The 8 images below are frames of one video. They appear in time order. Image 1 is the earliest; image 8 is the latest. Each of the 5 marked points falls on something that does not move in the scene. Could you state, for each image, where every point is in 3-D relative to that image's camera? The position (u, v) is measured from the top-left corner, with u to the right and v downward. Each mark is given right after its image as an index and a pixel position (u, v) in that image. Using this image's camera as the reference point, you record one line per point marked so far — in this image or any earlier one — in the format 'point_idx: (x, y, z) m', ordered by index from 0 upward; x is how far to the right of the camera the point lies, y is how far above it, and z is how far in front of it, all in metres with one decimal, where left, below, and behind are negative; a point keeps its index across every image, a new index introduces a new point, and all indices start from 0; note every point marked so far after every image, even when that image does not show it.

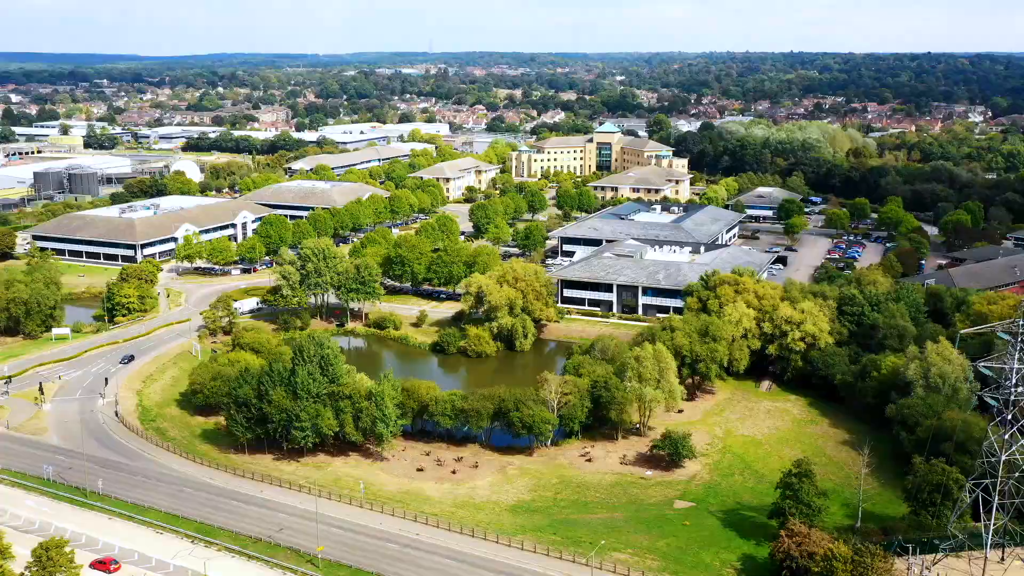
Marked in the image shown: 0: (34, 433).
0: (-7.5, -2.3, +15.9) m
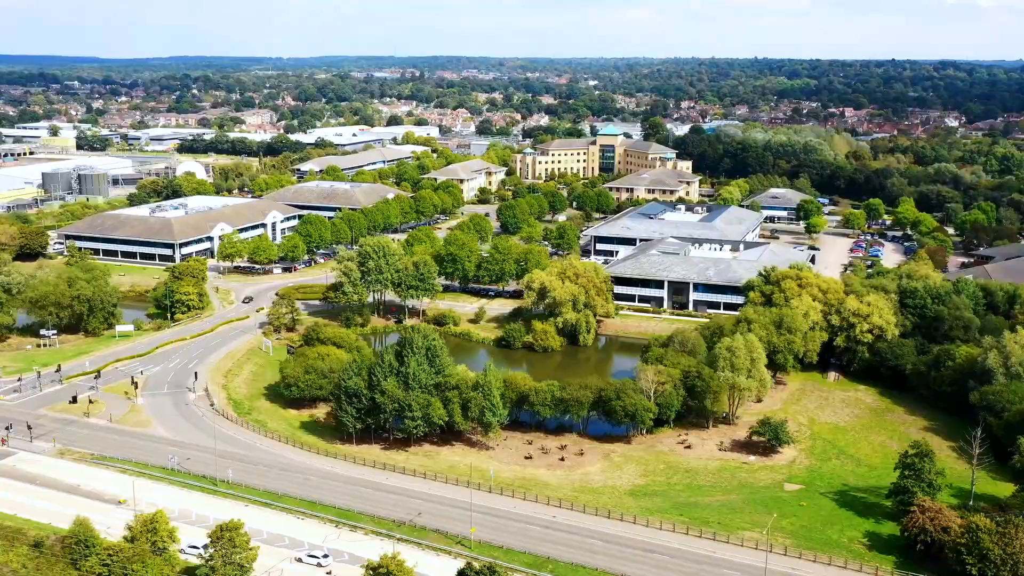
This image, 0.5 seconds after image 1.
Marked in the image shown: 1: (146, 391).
0: (-5.9, -2.2, +16.1) m
1: (-6.4, -1.8, +17.7) m
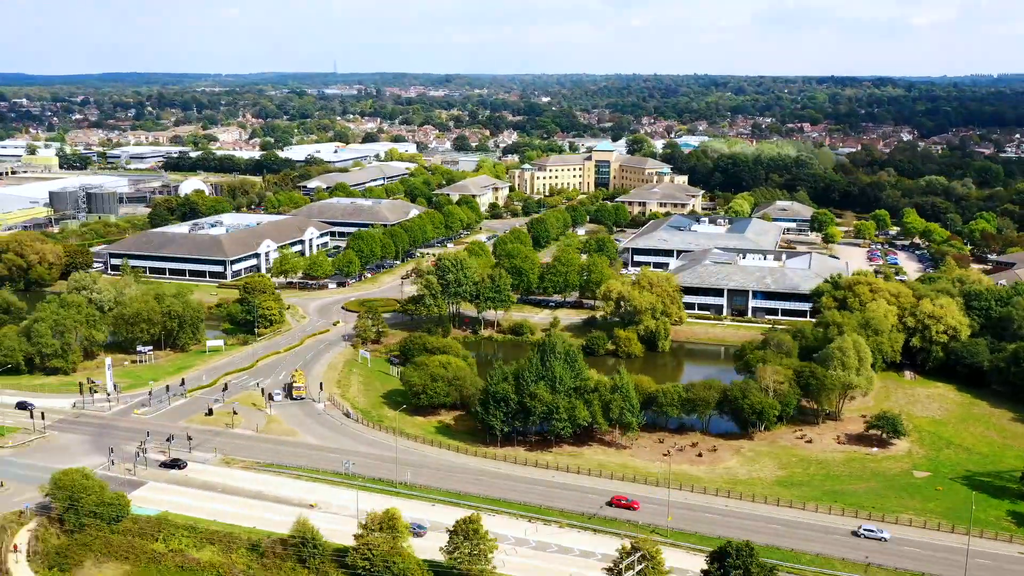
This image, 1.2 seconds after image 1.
0: (-3.7, -2.4, +16.6) m
1: (-4.3, -2.1, +18.2) m
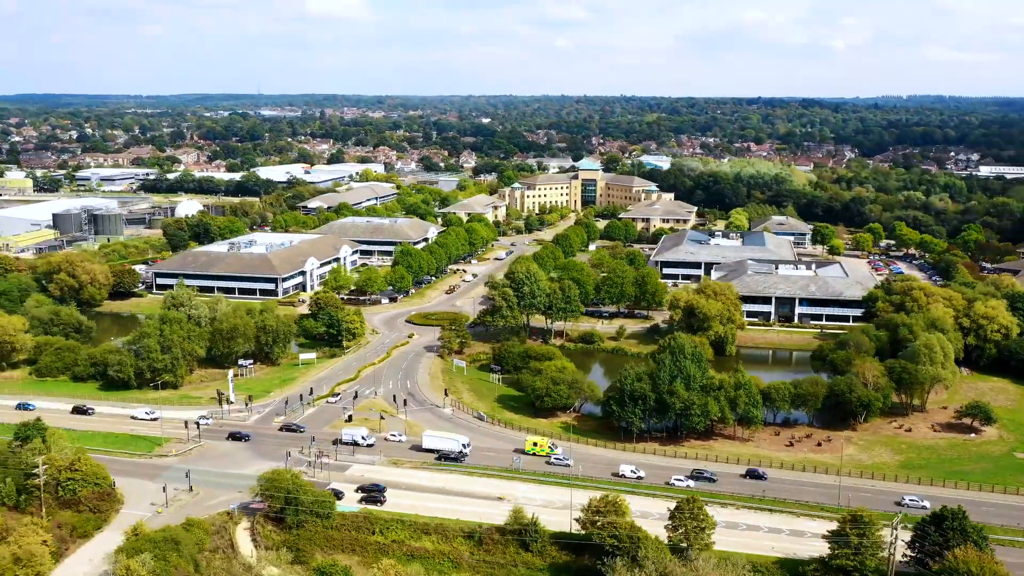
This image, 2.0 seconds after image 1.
0: (-1.3, -2.6, +17.5) m
1: (-2.1, -2.3, +19.1) m
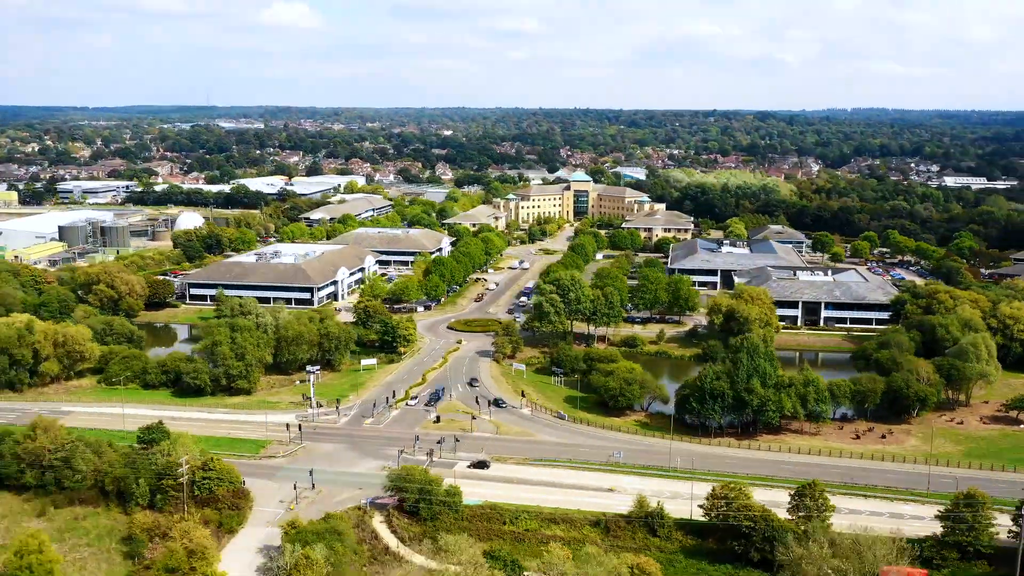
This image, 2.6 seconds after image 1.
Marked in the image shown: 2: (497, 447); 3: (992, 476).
0: (+0.2, -2.7, +18.3) m
1: (-0.6, -2.4, +19.8) m
2: (-0.3, -2.8, +17.6) m
3: (+7.8, -3.1, +16.6) m
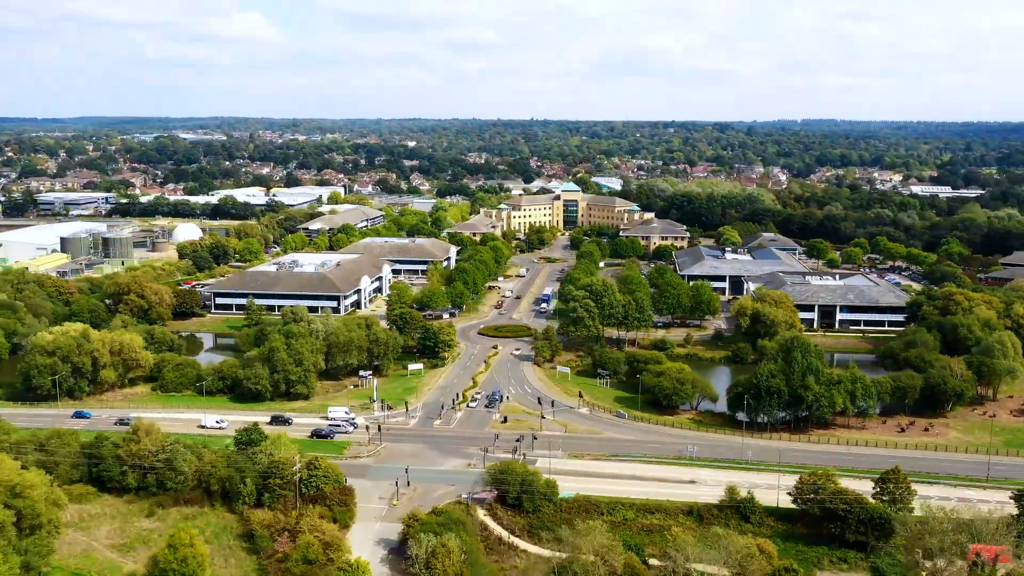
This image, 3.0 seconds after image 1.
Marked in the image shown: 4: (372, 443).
0: (+1.5, -2.7, +19.1) m
1: (+0.6, -2.5, +20.6) m
2: (+1.1, -2.8, +18.3) m
3: (+9.2, -3.1, +17.7) m
4: (-2.5, -2.8, +18.4) m
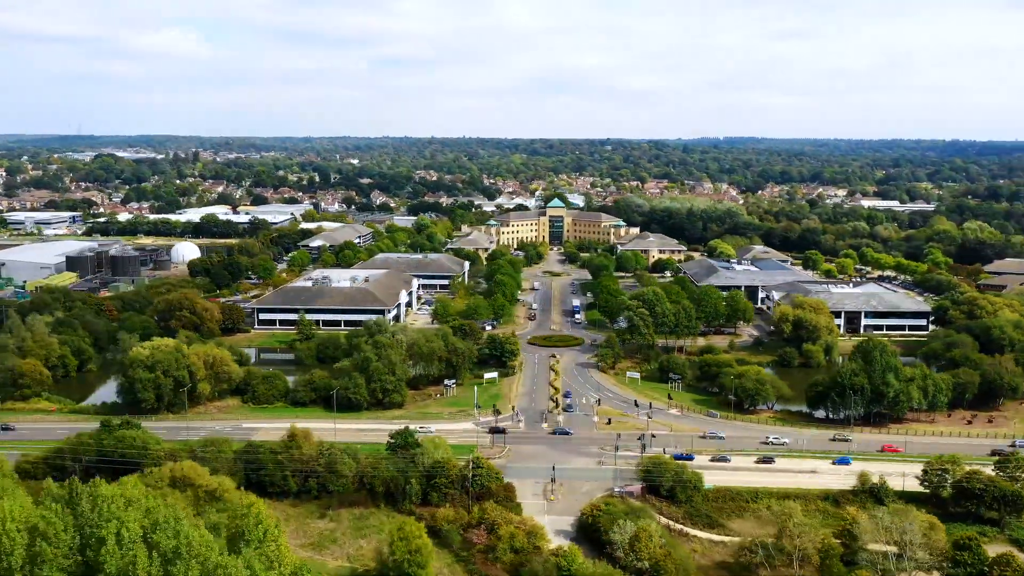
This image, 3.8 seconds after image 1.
0: (+3.7, -2.9, +20.3) m
1: (+2.7, -2.6, +21.7) m
2: (+3.3, -3.0, +19.5) m
3: (+11.5, -3.1, +19.5) m
4: (-0.3, -3.0, +19.2) m
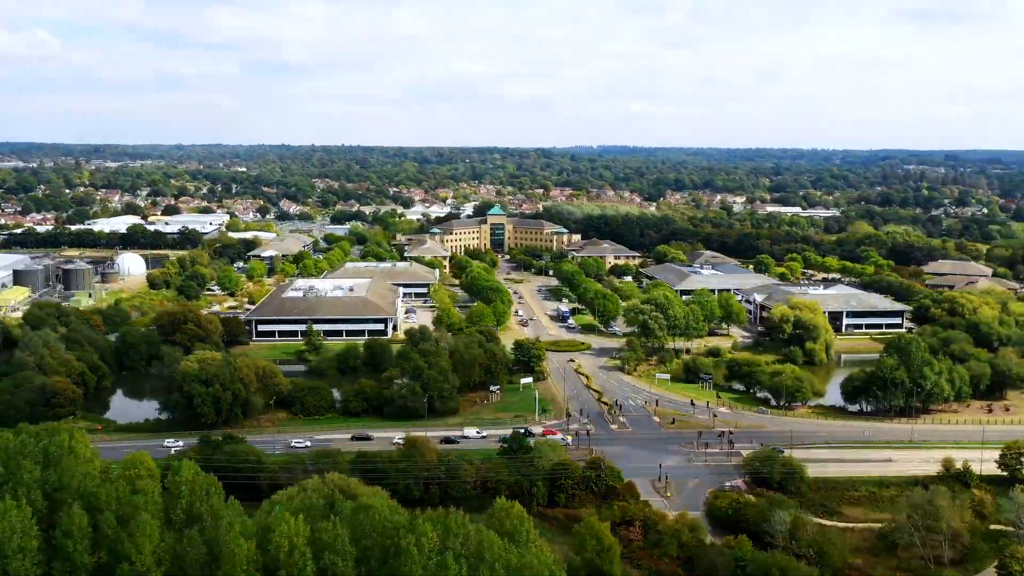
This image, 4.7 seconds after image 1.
0: (+5.2, -2.9, +21.2) m
1: (+3.9, -2.7, +22.4) m
2: (+4.9, -3.0, +20.3) m
3: (+13.0, -3.0, +21.5) m
4: (+1.3, -3.1, +19.6) m
